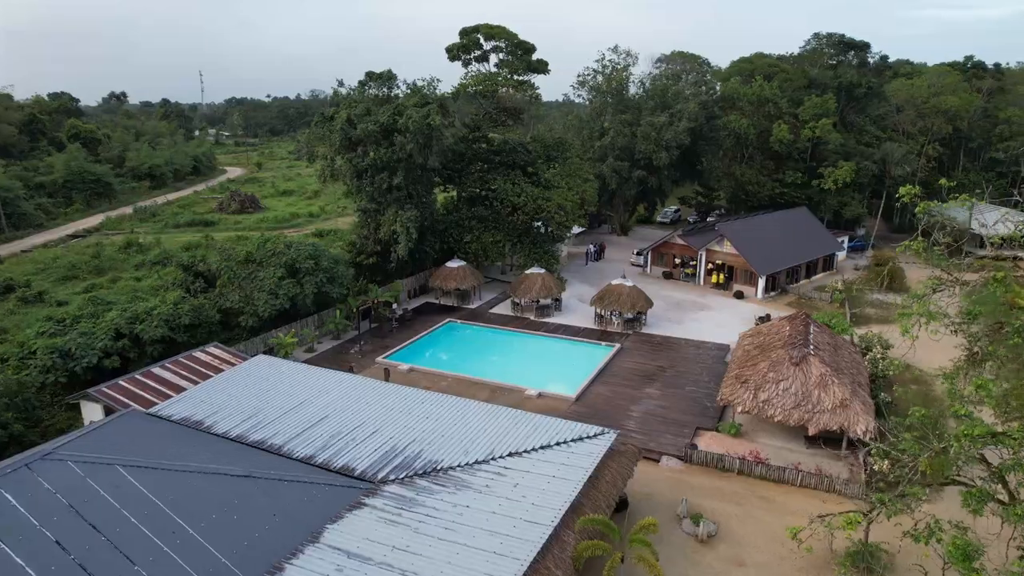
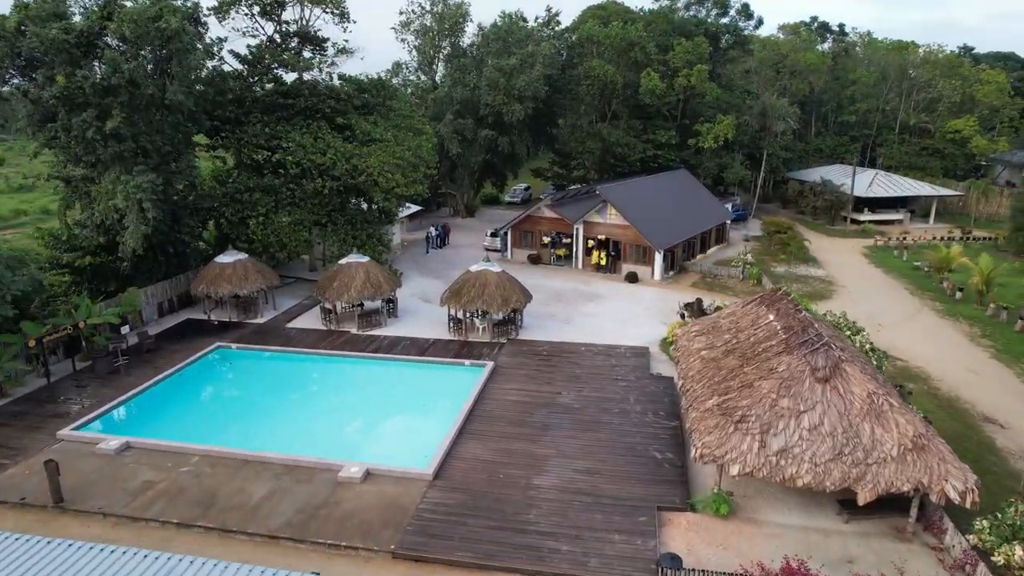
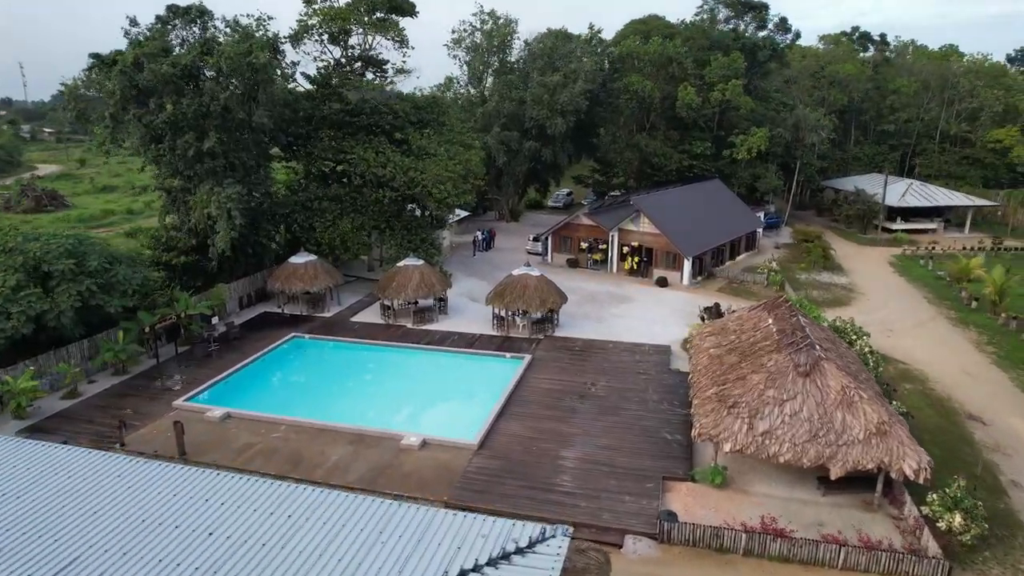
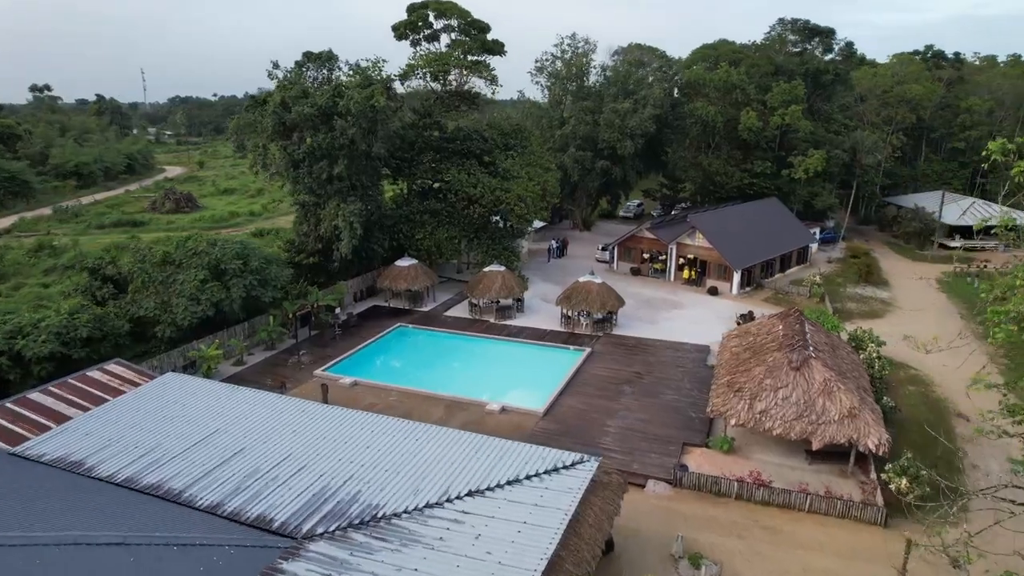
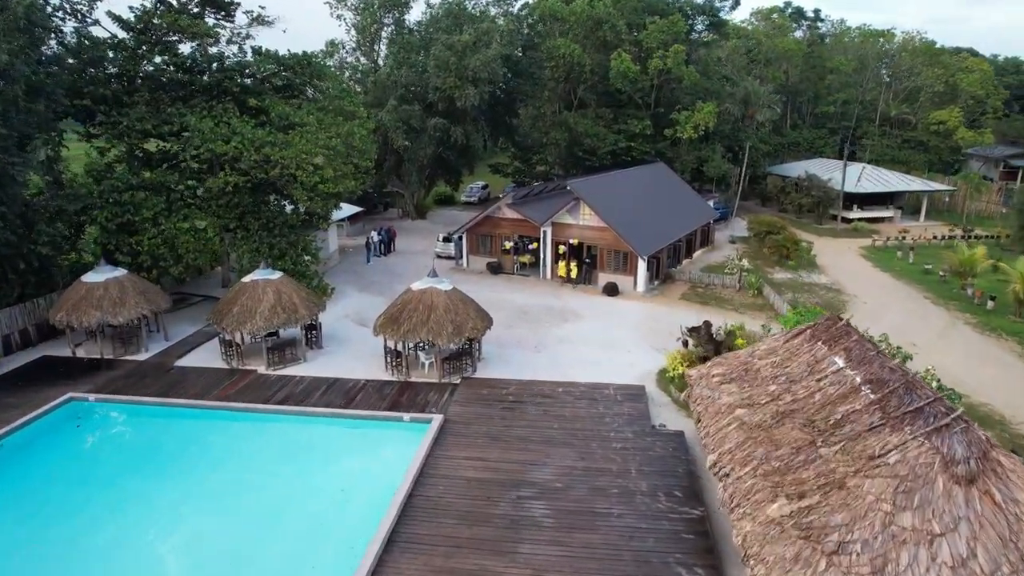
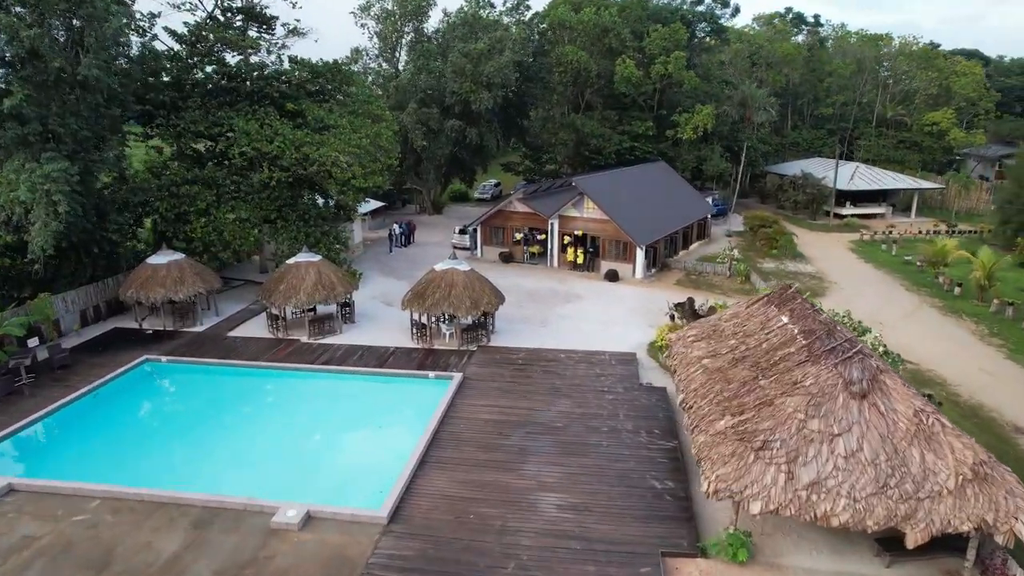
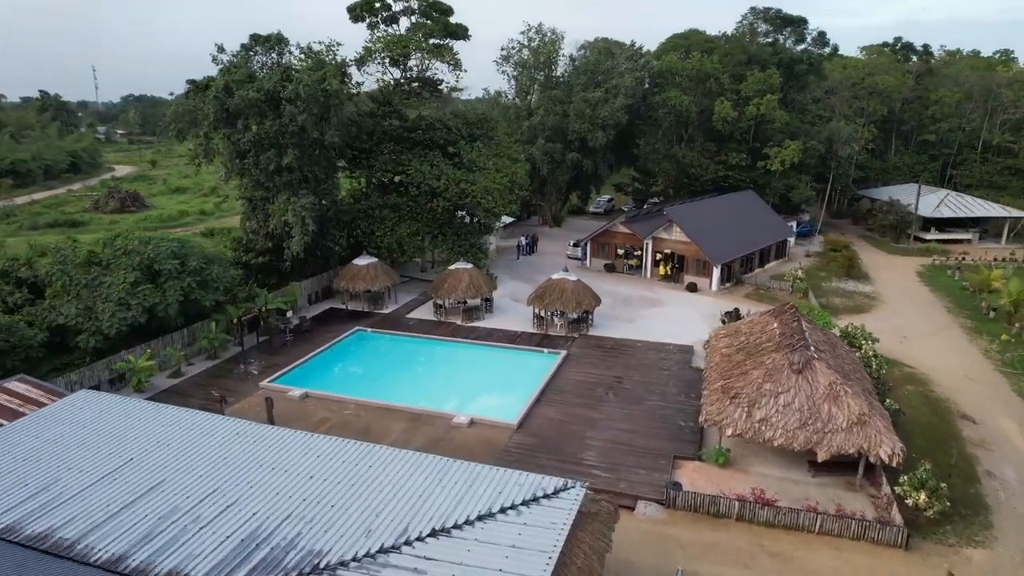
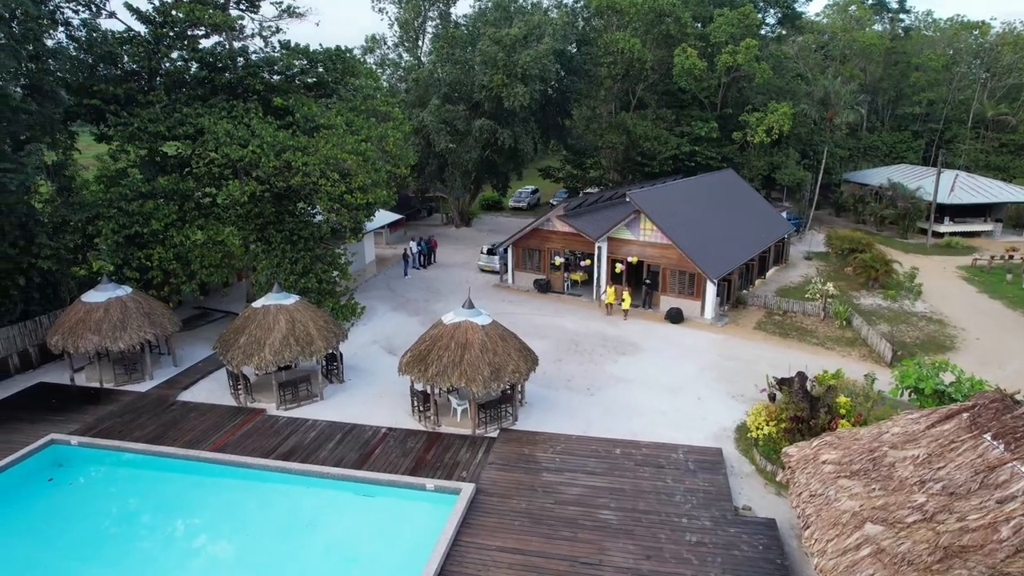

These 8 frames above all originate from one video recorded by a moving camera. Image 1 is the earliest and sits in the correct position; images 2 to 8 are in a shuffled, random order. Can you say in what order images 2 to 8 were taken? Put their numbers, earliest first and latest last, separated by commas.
4, 7, 3, 2, 6, 5, 8
